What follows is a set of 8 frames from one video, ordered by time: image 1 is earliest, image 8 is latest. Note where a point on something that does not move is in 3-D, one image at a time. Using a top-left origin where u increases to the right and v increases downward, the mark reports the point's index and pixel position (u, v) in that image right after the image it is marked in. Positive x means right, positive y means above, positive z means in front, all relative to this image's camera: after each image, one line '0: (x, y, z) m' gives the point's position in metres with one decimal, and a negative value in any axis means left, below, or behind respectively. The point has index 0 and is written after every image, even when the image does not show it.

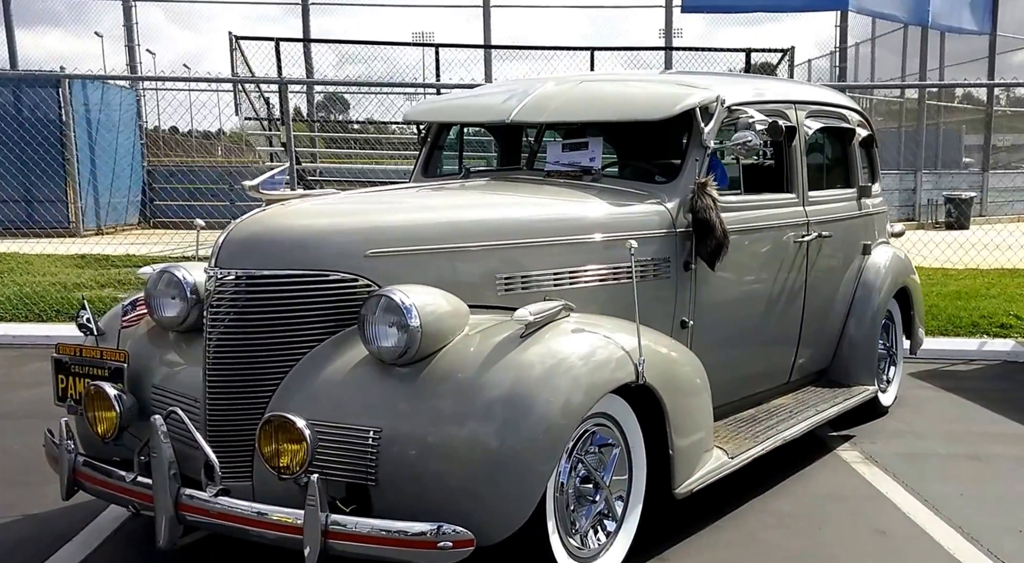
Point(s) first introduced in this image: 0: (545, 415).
0: (+0.1, -0.4, +3.3) m
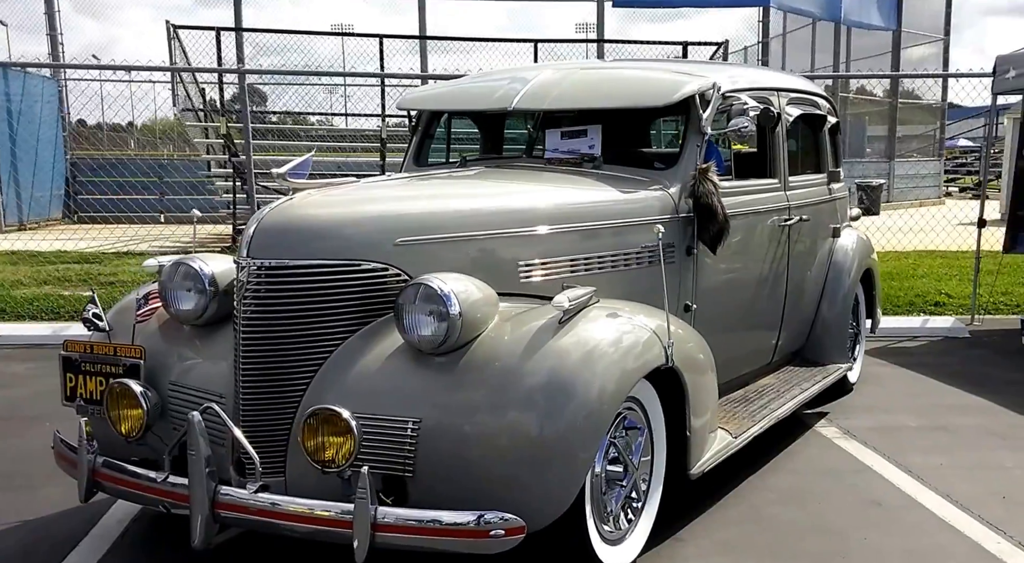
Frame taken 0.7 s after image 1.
0: (+0.3, -0.4, +3.3) m
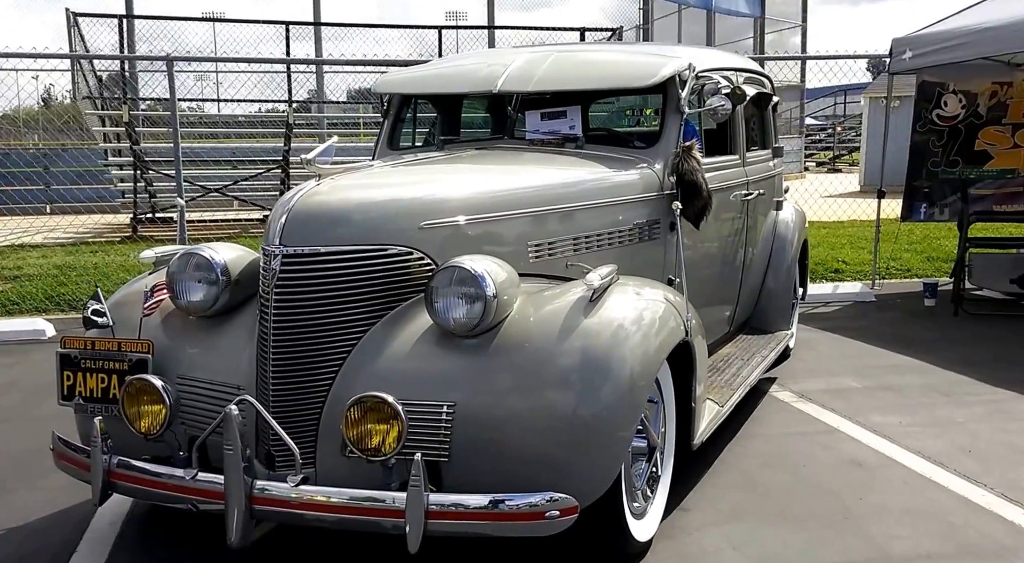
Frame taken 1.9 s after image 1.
0: (+0.4, -0.3, +3.3) m
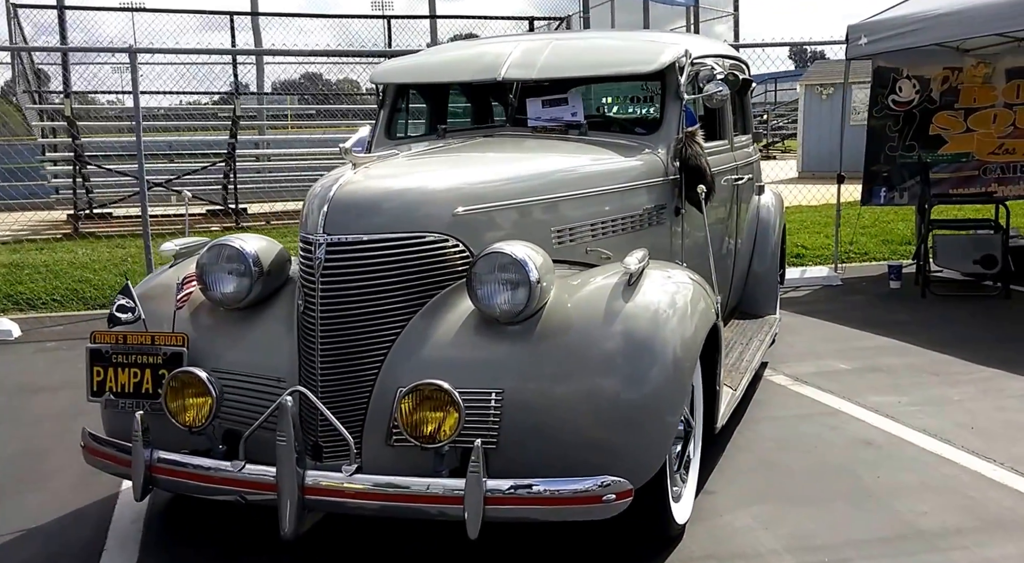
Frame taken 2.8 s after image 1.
0: (+0.5, -0.3, +3.3) m
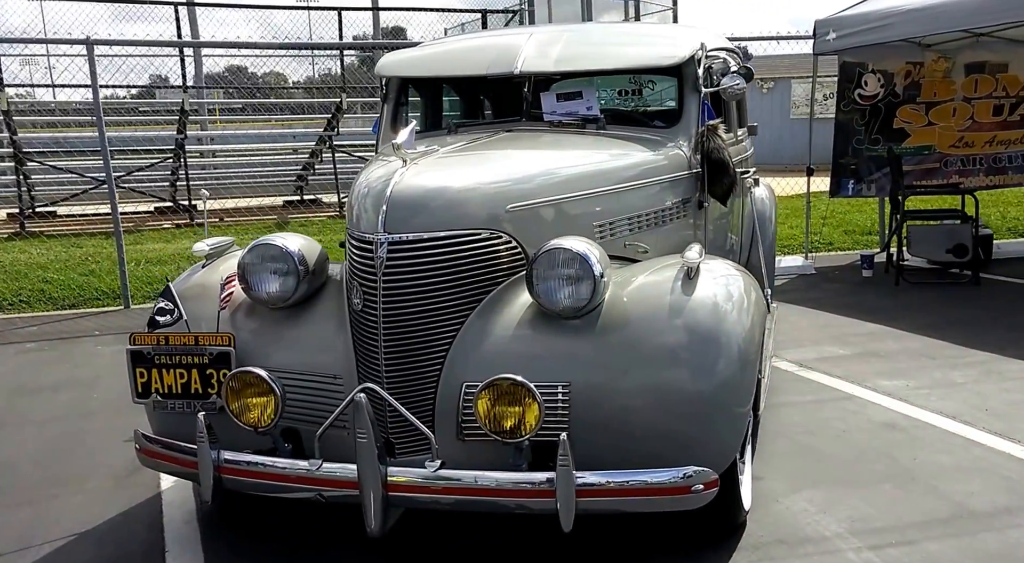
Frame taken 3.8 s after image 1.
0: (+0.7, -0.2, +3.3) m
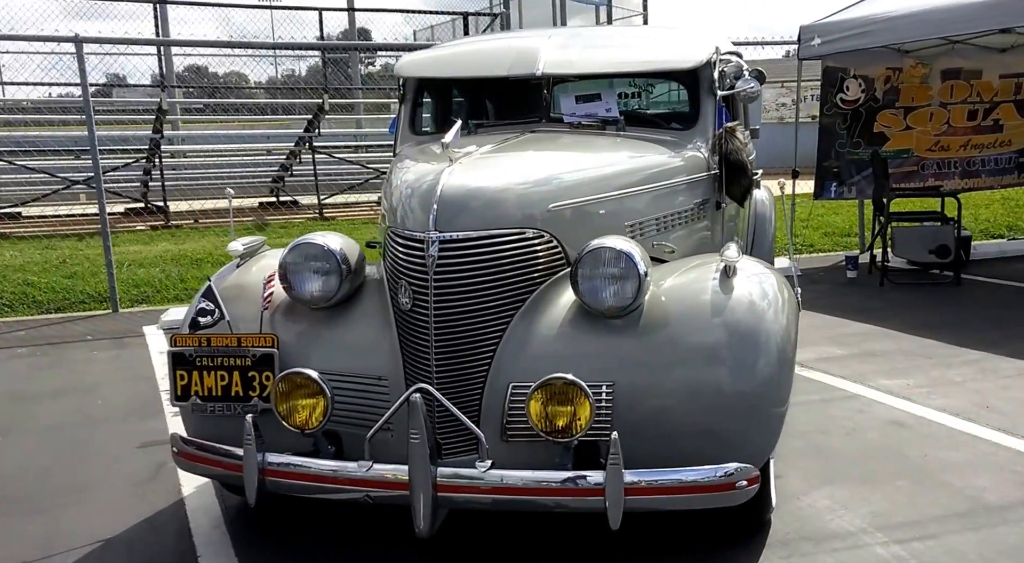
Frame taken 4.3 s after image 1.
0: (+0.9, -0.2, +3.4) m
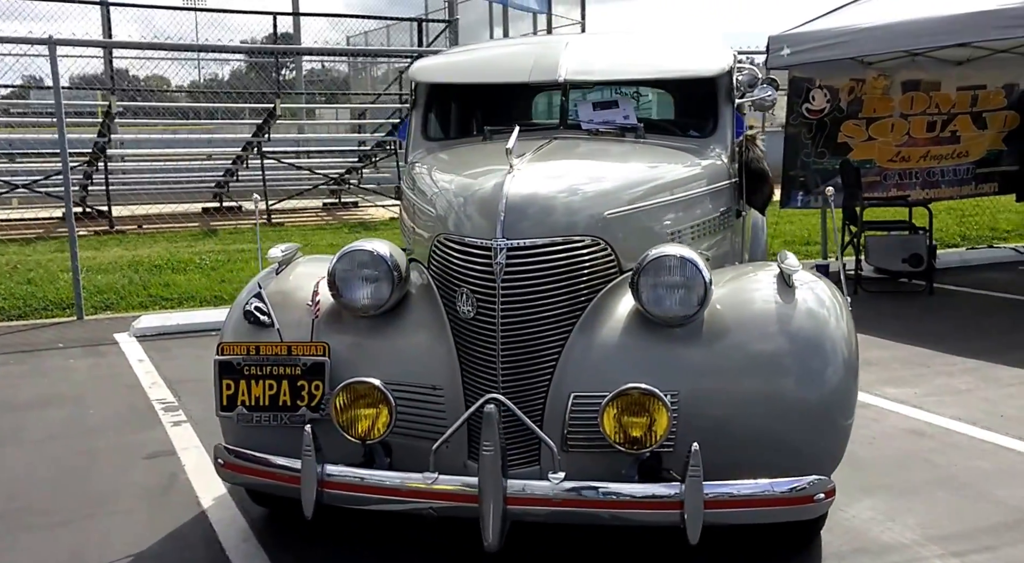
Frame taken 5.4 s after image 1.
0: (+1.1, -0.3, +3.4) m
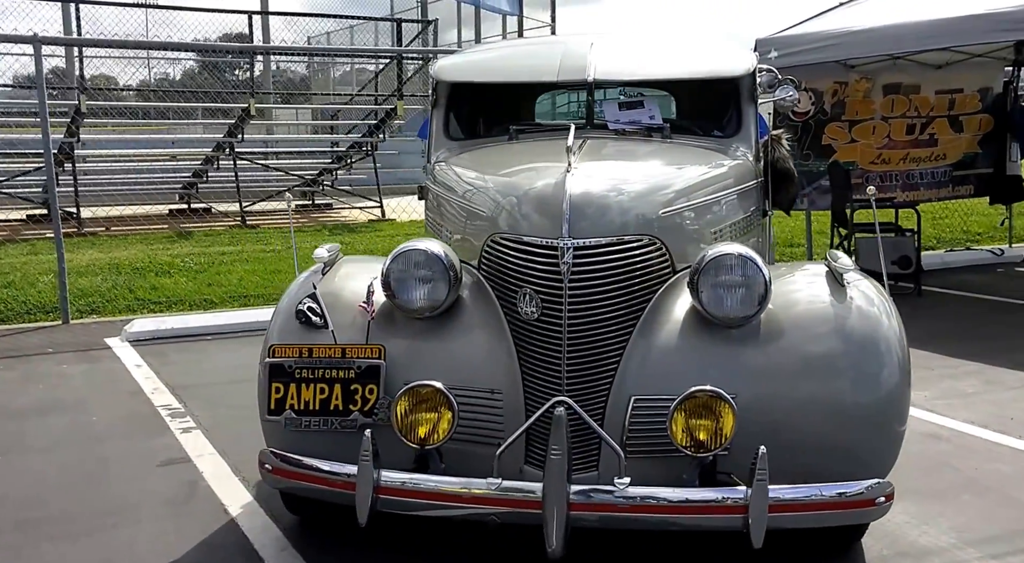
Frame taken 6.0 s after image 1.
0: (+1.3, -0.3, +3.4) m
